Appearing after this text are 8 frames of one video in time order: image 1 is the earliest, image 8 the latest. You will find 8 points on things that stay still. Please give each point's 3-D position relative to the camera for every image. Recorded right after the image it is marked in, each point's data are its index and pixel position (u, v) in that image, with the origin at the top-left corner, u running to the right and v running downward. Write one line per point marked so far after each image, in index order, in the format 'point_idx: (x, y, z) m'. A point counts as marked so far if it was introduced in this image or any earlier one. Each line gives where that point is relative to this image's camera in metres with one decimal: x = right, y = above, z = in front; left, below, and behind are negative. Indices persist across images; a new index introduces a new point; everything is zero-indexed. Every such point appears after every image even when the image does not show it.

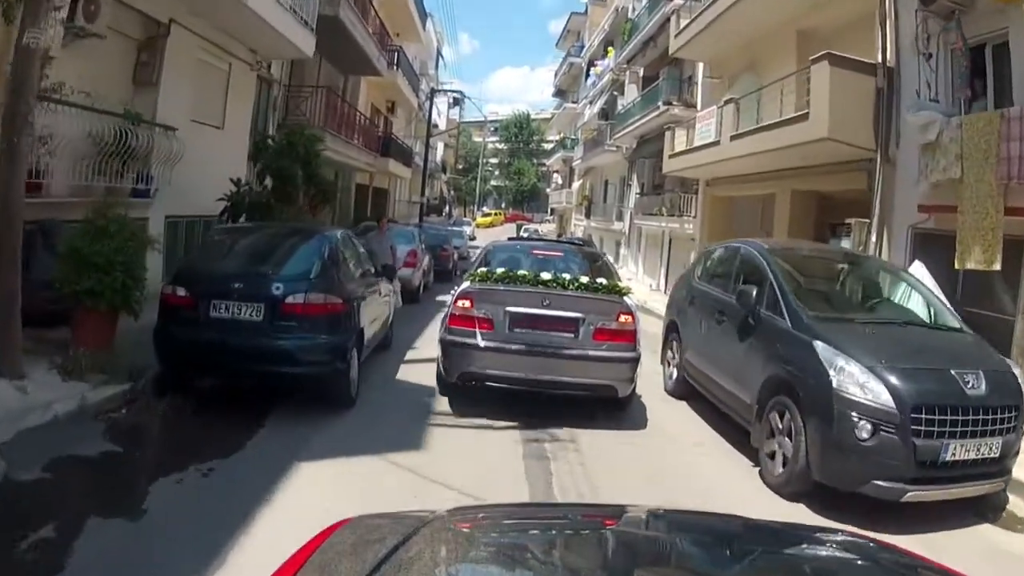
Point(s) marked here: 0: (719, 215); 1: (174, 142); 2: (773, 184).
0: (+5.0, +1.7, +18.5) m
1: (-4.4, +1.9, +10.2) m
2: (+5.0, +1.9, +14.2) m
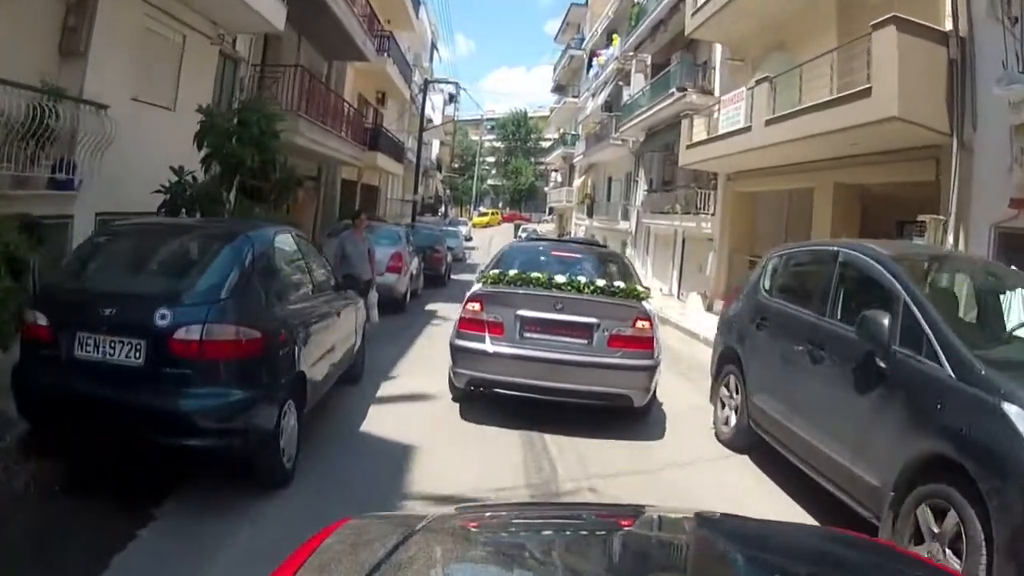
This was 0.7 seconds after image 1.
0: (+5.0, +1.6, +16.9) m
1: (-4.4, +1.8, +8.5) m
2: (+5.0, +1.8, +12.6) m
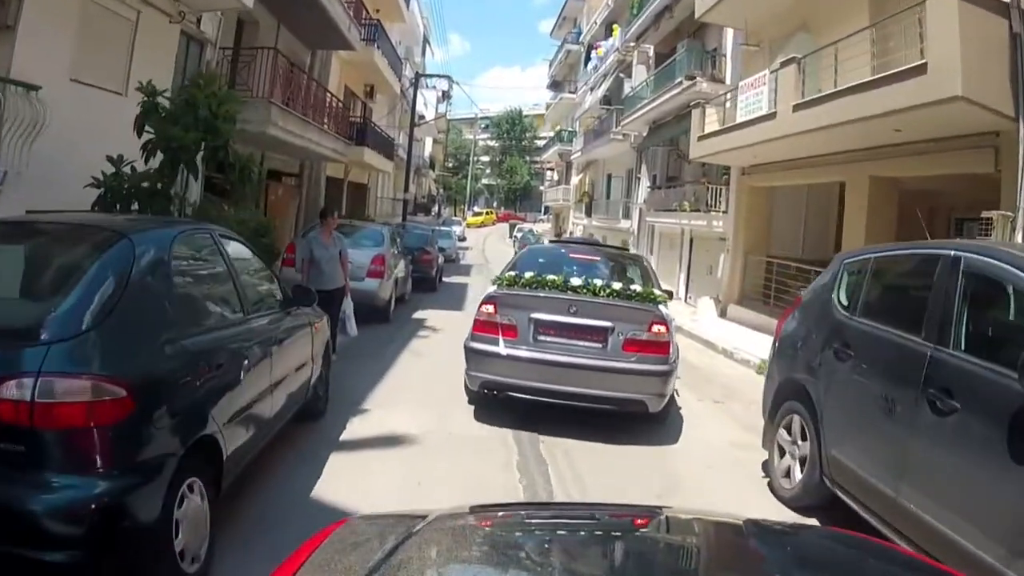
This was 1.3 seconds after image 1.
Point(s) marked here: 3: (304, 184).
0: (+4.9, +1.5, +15.8) m
1: (-4.4, +1.7, +7.4) m
2: (+5.0, +1.7, +11.5) m
3: (-5.3, +2.6, +19.9) m
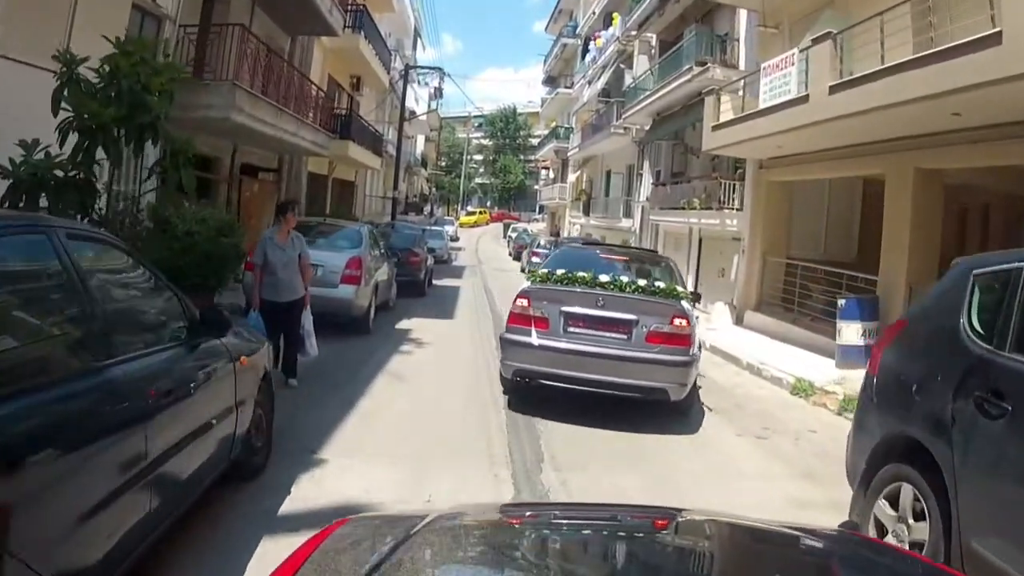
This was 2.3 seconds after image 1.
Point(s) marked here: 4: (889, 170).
0: (+4.9, +1.5, +14.7) m
1: (-4.4, +1.6, +6.2) m
2: (+4.9, +1.7, +10.3) m
3: (-5.4, +2.5, +18.7) m
4: (+5.3, +1.6, +11.0) m
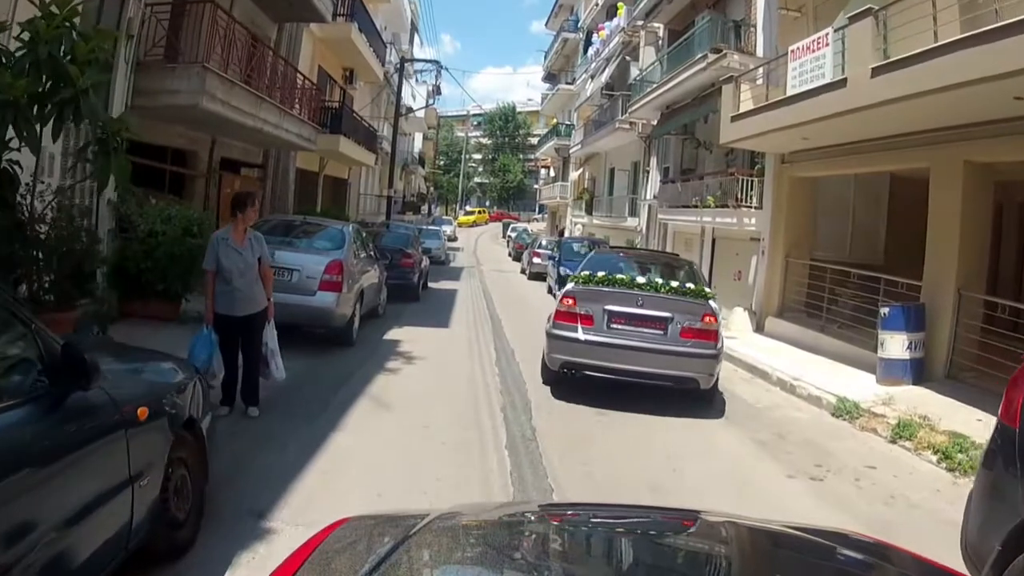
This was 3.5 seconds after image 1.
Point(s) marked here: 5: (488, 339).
0: (+4.9, +1.4, +13.7) m
1: (-4.4, +1.5, +5.2) m
2: (+4.9, +1.6, +9.4) m
3: (-5.4, +2.4, +17.7) m
4: (+5.4, +1.6, +10.1) m
5: (-0.3, -0.8, +12.0) m
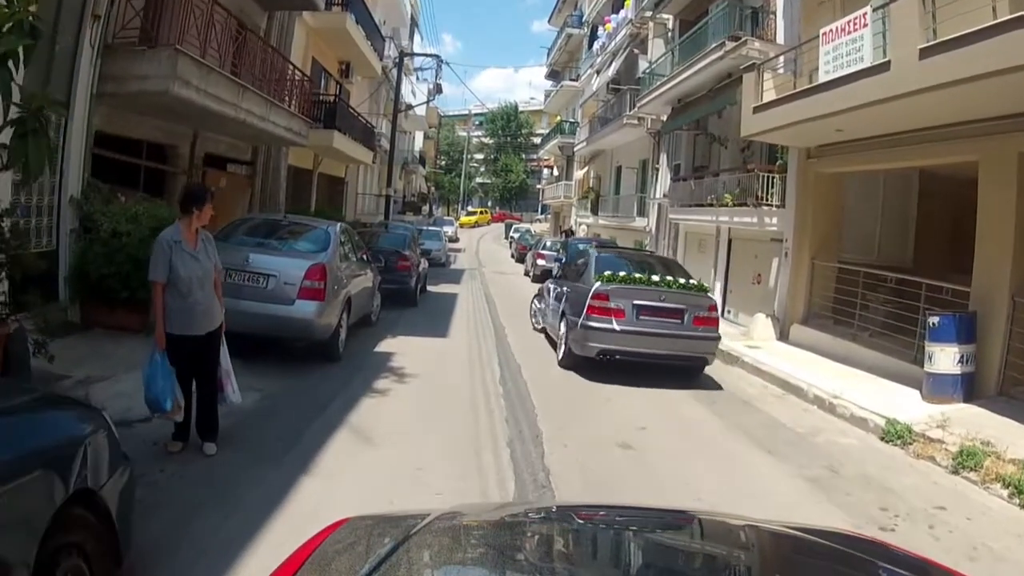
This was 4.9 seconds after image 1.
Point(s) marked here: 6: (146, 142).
0: (+4.9, +1.4, +12.9) m
1: (-4.4, +1.5, +4.4) m
2: (+5.0, +1.5, +8.6) m
3: (-5.4, +2.4, +16.9) m
4: (+5.4, +1.5, +9.2) m
5: (-0.3, -0.9, +11.2) m
6: (-5.8, +2.3, +12.4) m
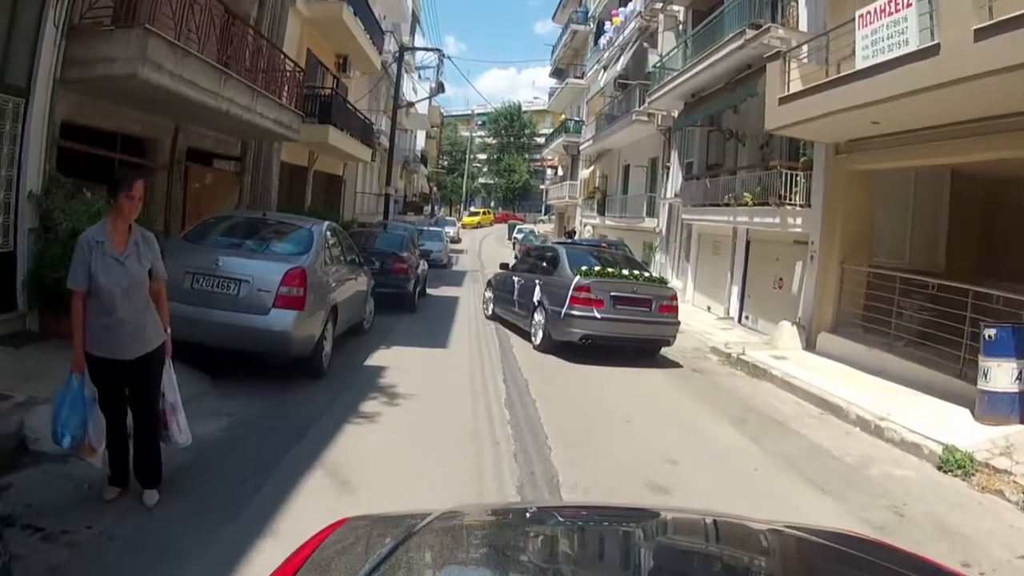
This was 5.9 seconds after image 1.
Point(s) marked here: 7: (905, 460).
0: (+5.0, +1.3, +12.1) m
1: (-4.3, +1.4, +3.7) m
2: (+5.0, +1.5, +7.8) m
3: (-5.3, +2.3, +16.2) m
4: (+5.5, +1.4, +8.5) m
5: (-0.2, -1.0, +10.5) m
6: (-5.7, +2.2, +11.7) m
7: (+3.2, -1.4, +6.6) m
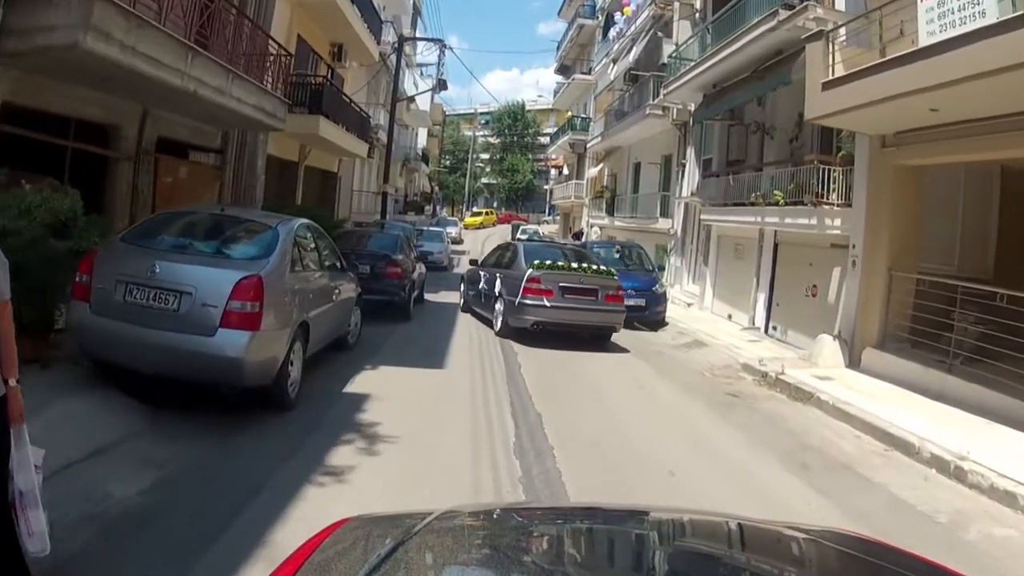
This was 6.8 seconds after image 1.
0: (+5.1, +1.2, +11.1) m
1: (-4.3, +1.4, +2.6) m
2: (+5.1, +1.3, +6.7) m
3: (-5.2, +2.3, +15.1) m
4: (+5.5, +1.3, +7.4) m
5: (-0.2, -1.1, +9.4) m
6: (-5.6, +2.2, +10.7) m
7: (+3.2, -1.5, +5.5) m
